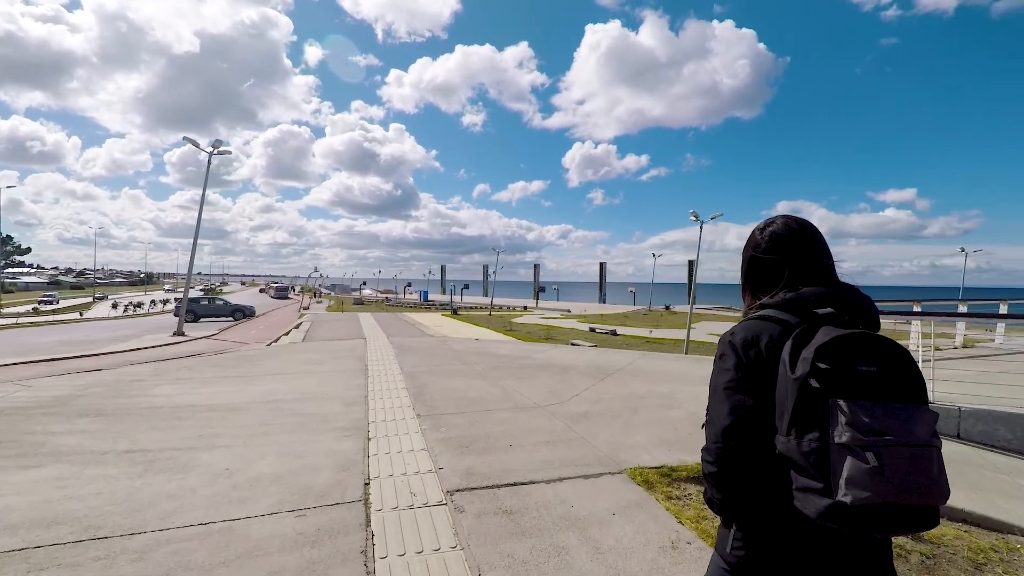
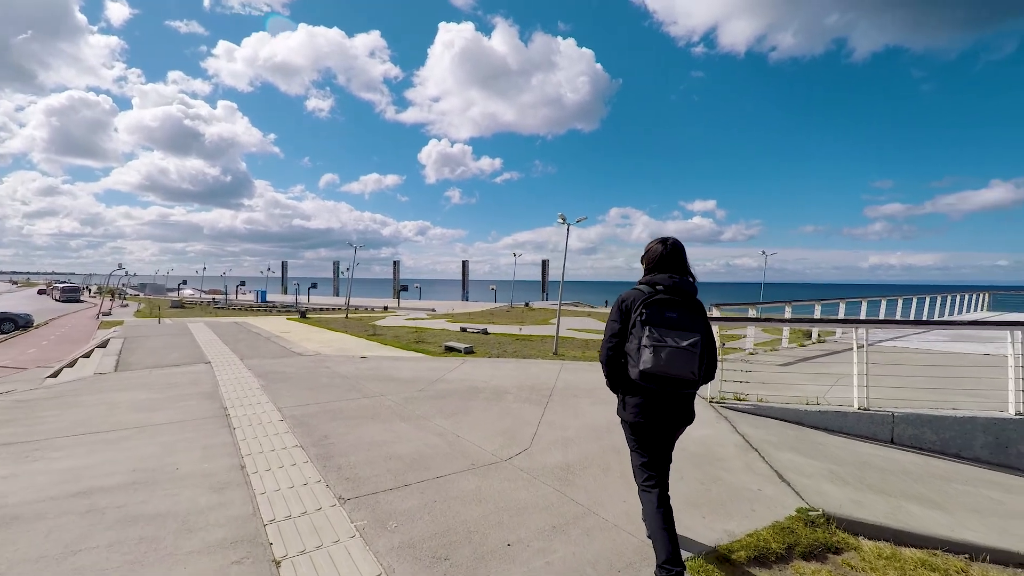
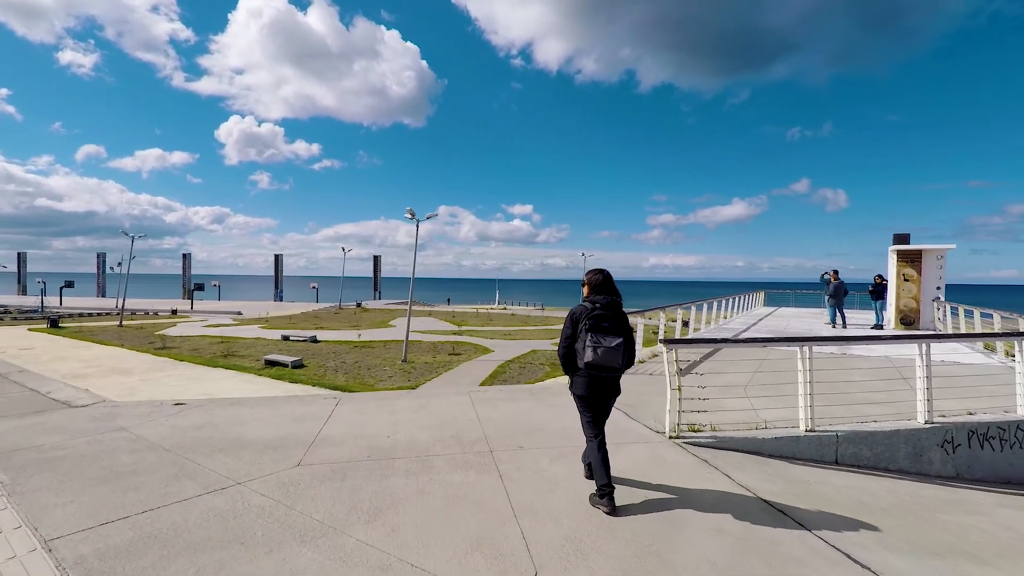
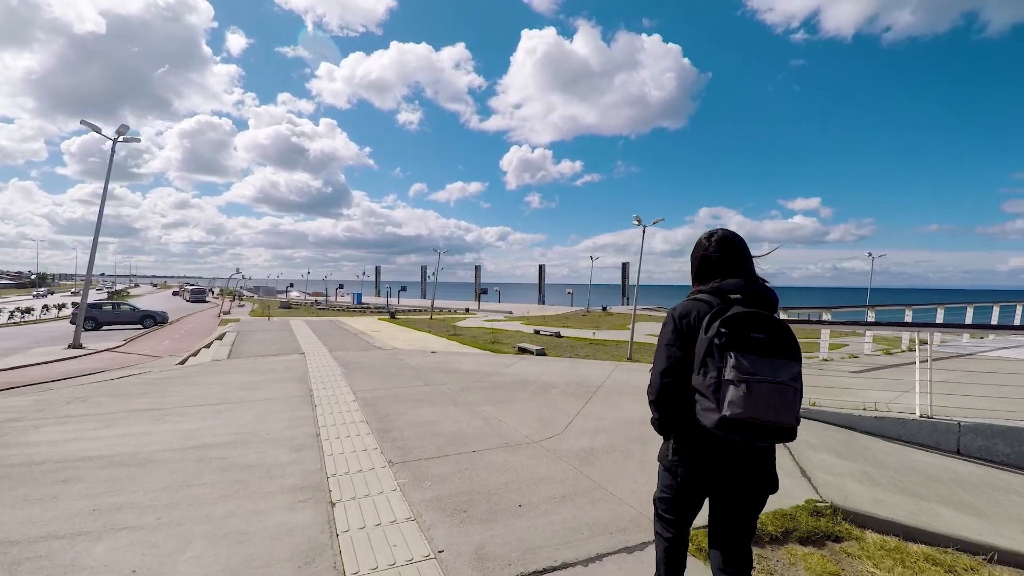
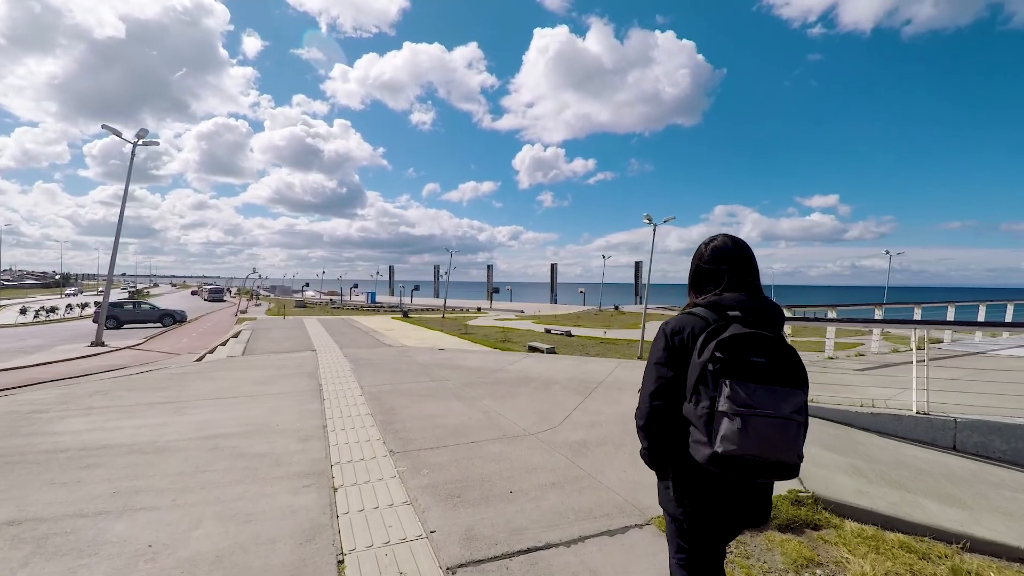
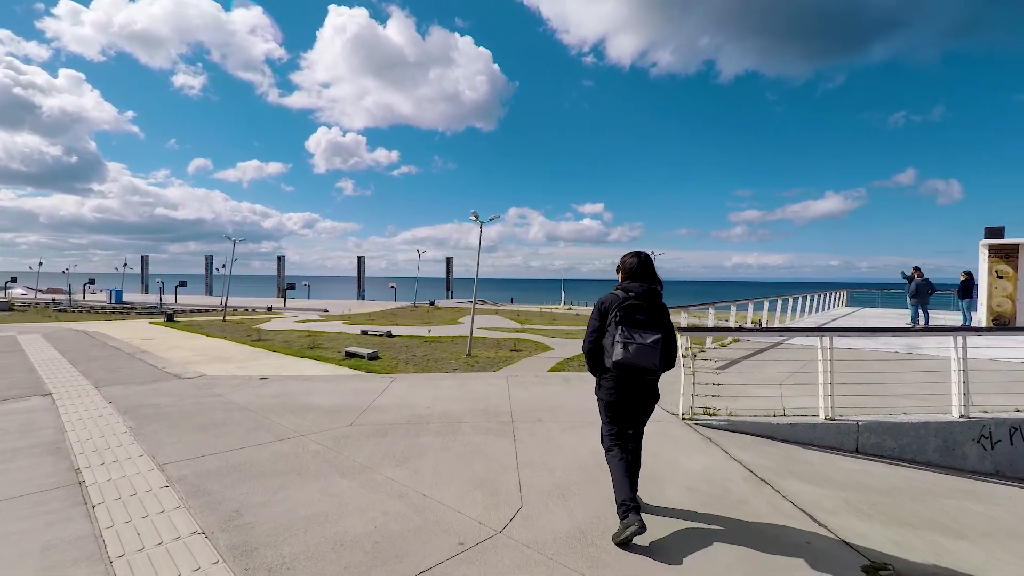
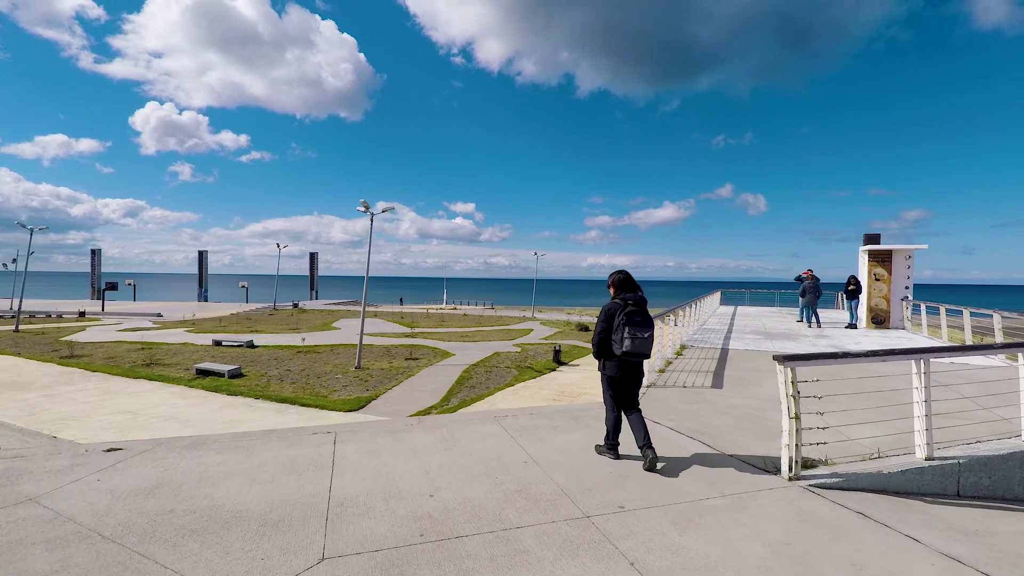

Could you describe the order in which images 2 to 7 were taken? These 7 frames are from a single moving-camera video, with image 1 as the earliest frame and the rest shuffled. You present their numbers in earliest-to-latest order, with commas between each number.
5, 4, 2, 6, 3, 7
